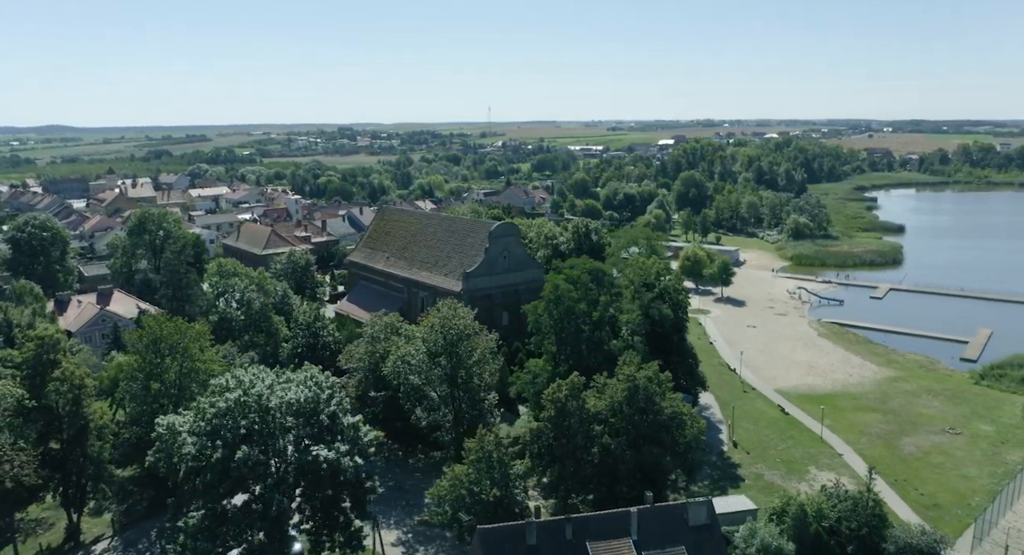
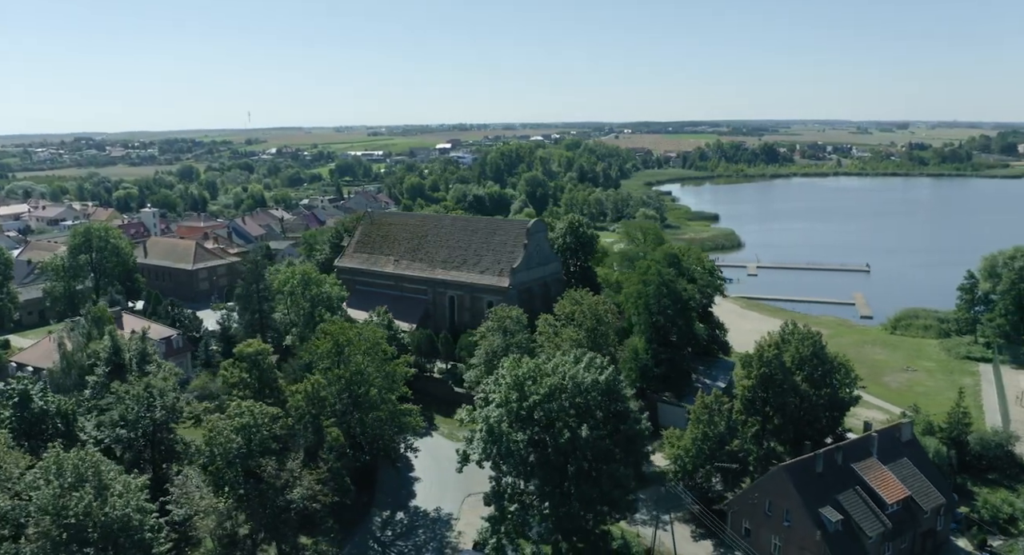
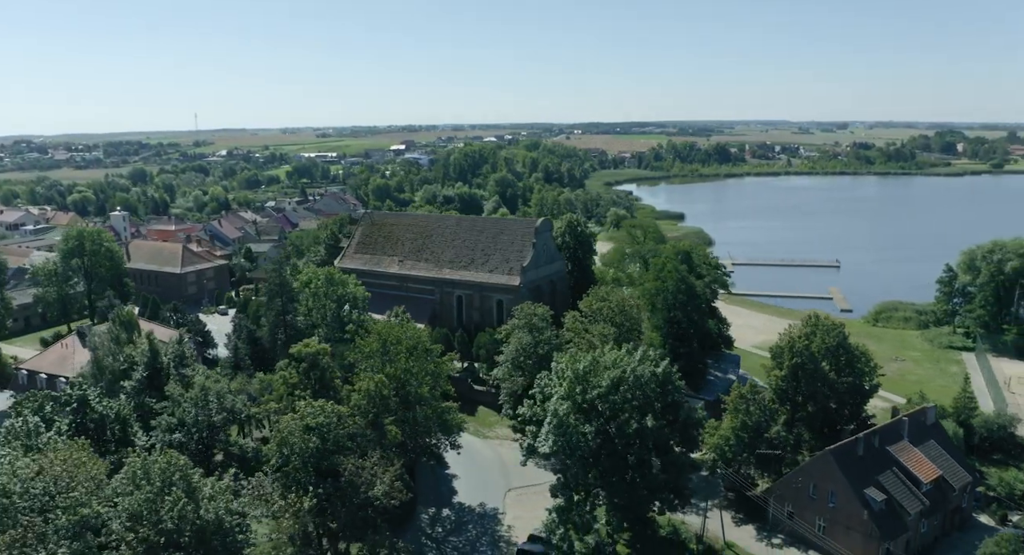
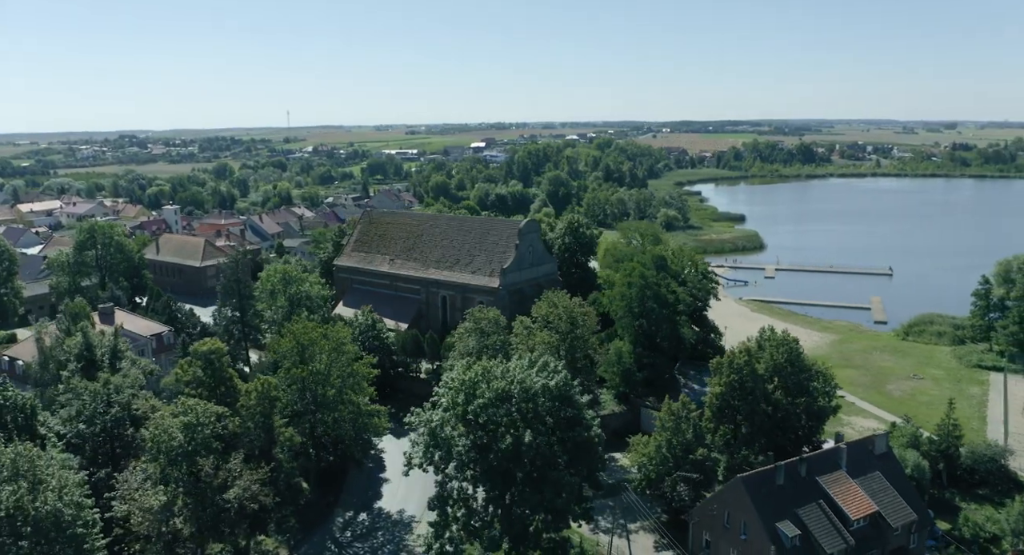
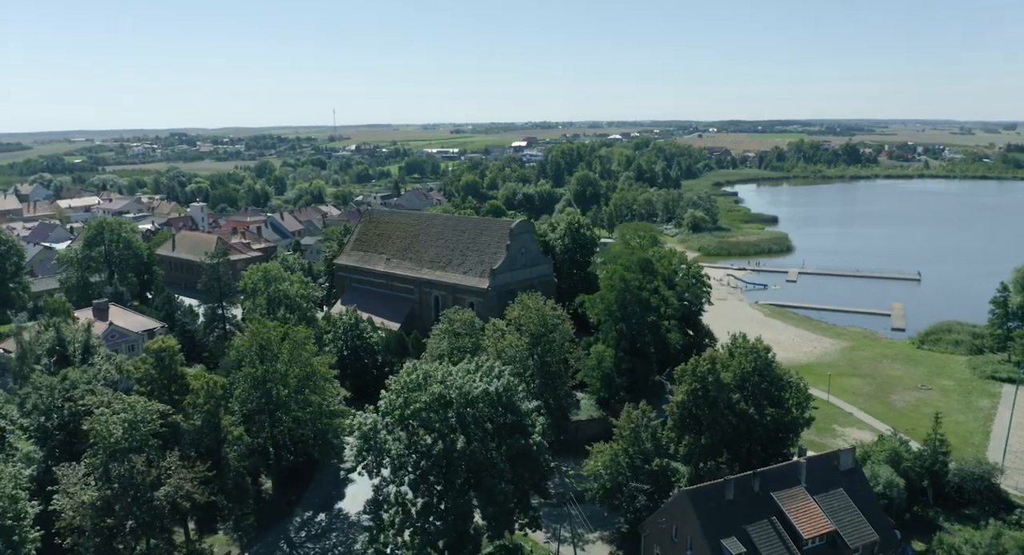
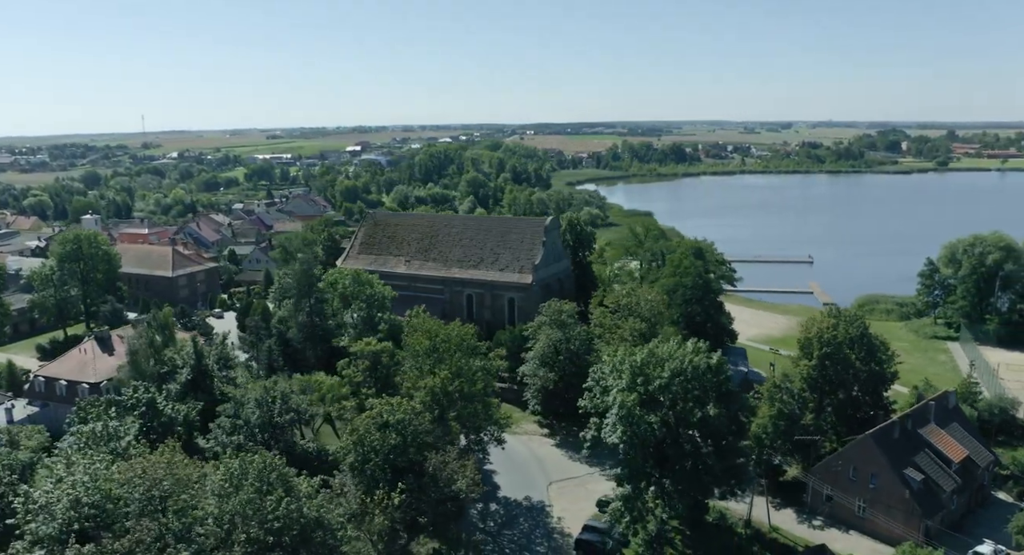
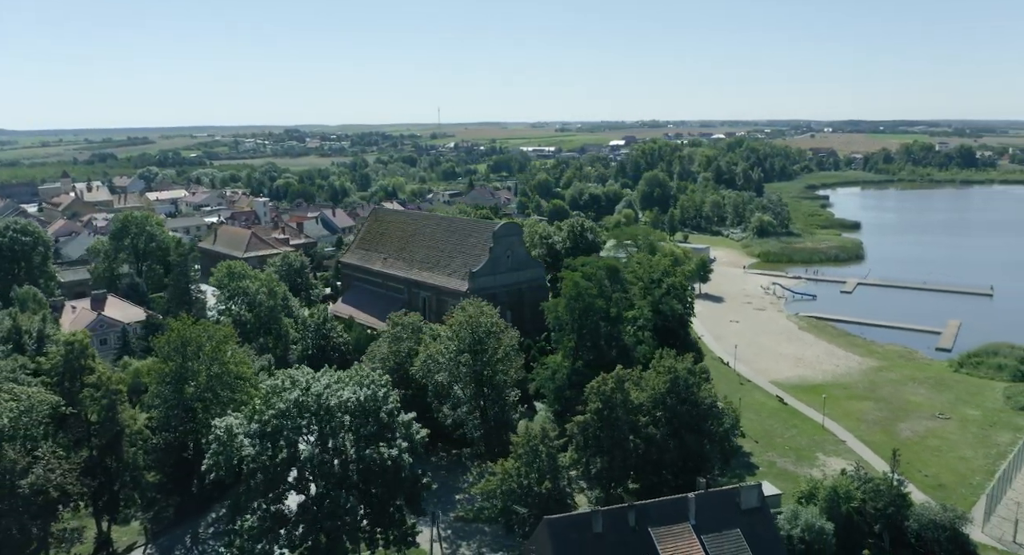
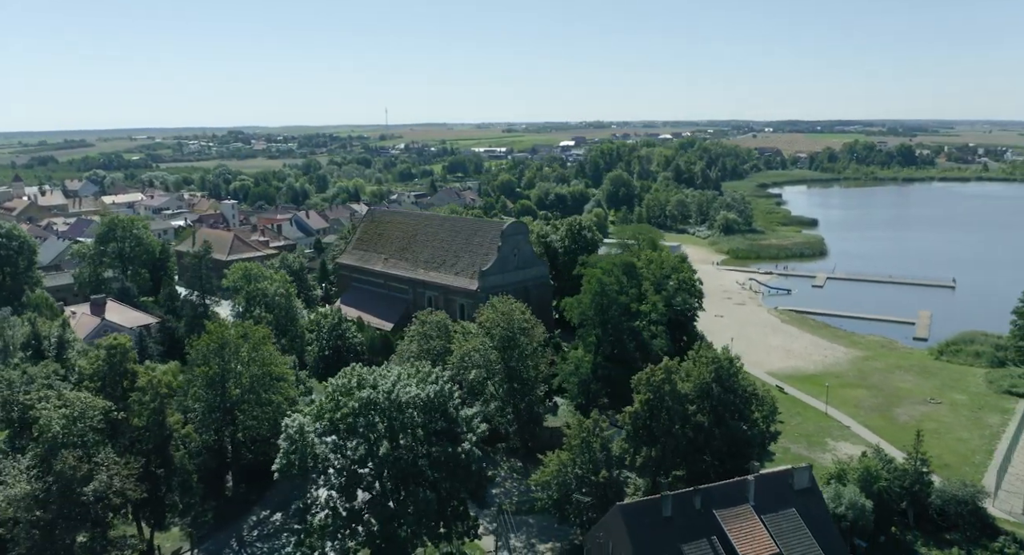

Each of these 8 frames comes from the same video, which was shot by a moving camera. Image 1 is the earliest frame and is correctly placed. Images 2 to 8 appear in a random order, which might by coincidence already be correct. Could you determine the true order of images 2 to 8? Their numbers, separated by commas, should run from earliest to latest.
7, 8, 5, 4, 2, 3, 6
